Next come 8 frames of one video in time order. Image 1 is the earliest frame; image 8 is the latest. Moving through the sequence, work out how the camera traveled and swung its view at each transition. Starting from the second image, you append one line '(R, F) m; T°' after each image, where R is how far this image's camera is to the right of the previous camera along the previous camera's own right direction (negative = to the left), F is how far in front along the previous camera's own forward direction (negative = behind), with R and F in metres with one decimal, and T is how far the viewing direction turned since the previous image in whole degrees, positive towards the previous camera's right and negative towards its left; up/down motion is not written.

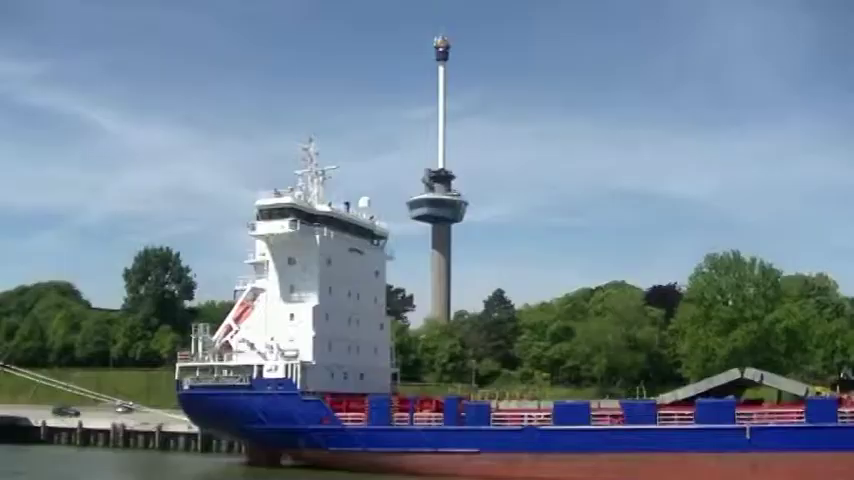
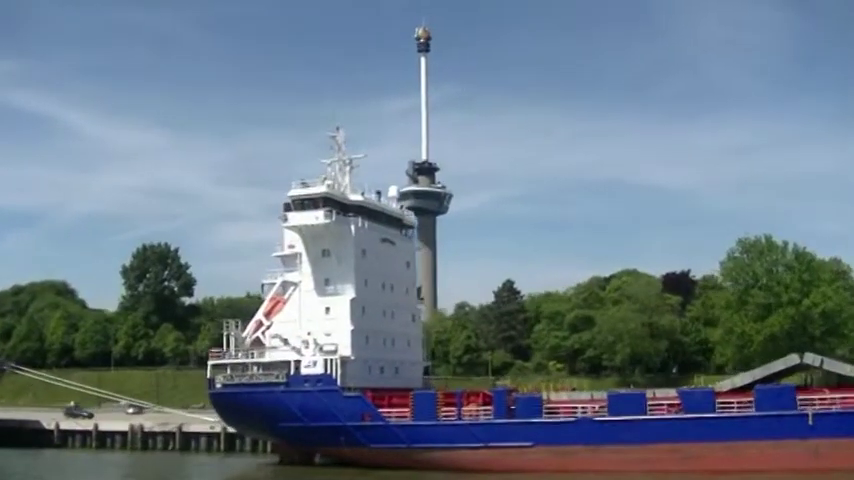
(-1.9, +0.8) m; +2°
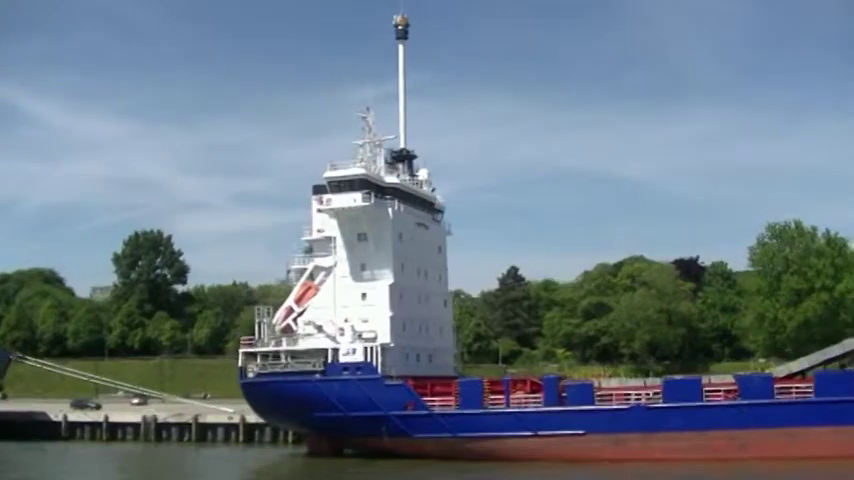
(-2.1, +0.9) m; +2°
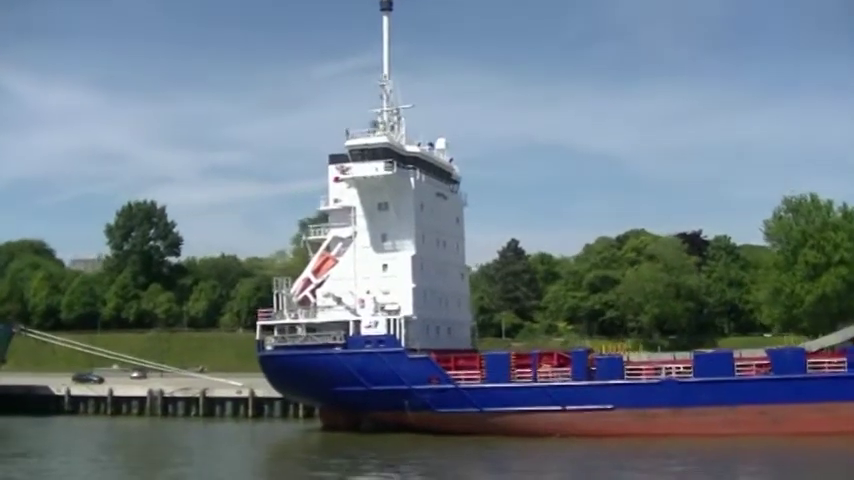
(-1.3, +0.6) m; +1°
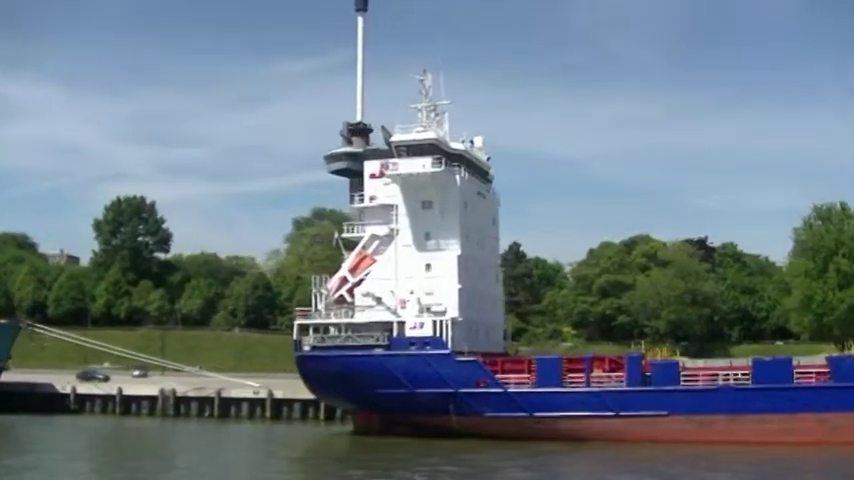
(-2.4, +0.8) m; +3°
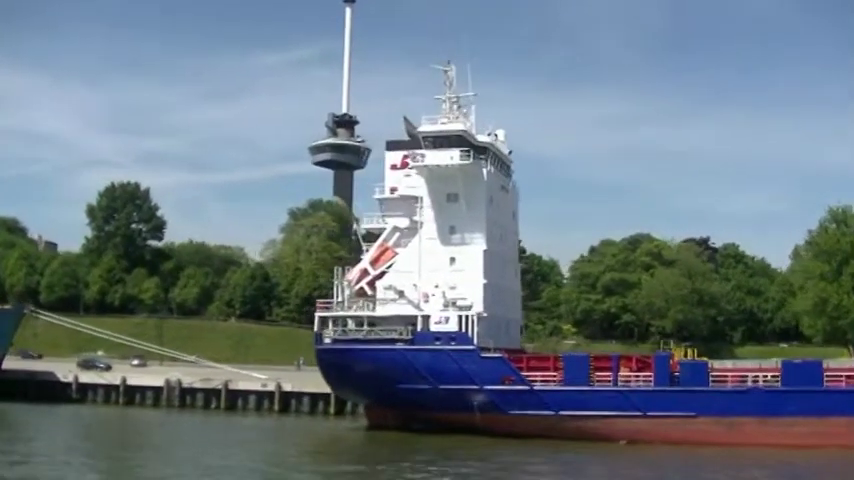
(-1.3, +0.4) m; +1°
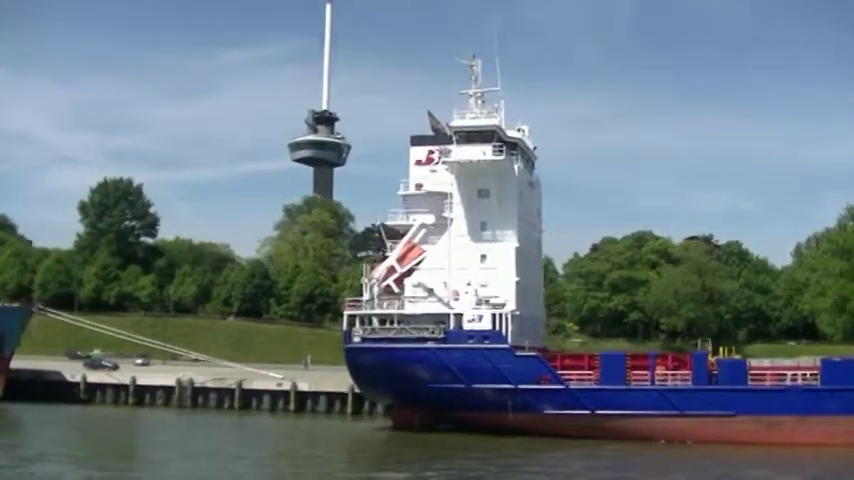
(-1.5, +0.5) m; +2°
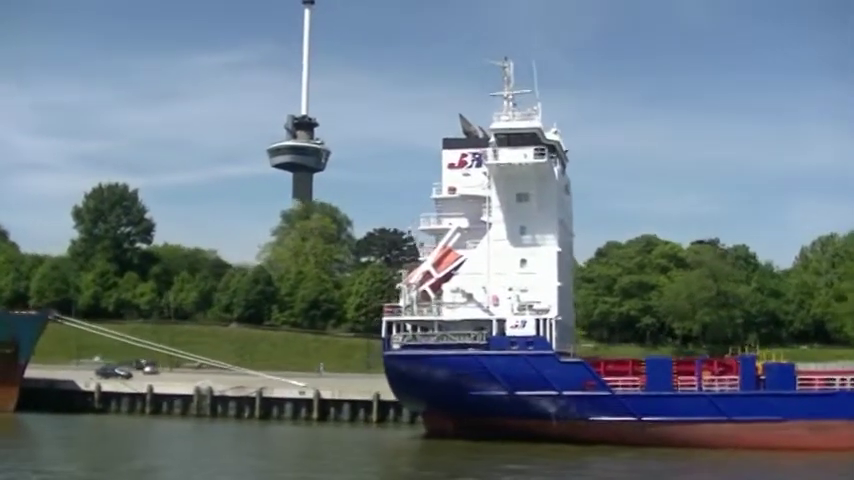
(-1.8, +0.5) m; +2°
